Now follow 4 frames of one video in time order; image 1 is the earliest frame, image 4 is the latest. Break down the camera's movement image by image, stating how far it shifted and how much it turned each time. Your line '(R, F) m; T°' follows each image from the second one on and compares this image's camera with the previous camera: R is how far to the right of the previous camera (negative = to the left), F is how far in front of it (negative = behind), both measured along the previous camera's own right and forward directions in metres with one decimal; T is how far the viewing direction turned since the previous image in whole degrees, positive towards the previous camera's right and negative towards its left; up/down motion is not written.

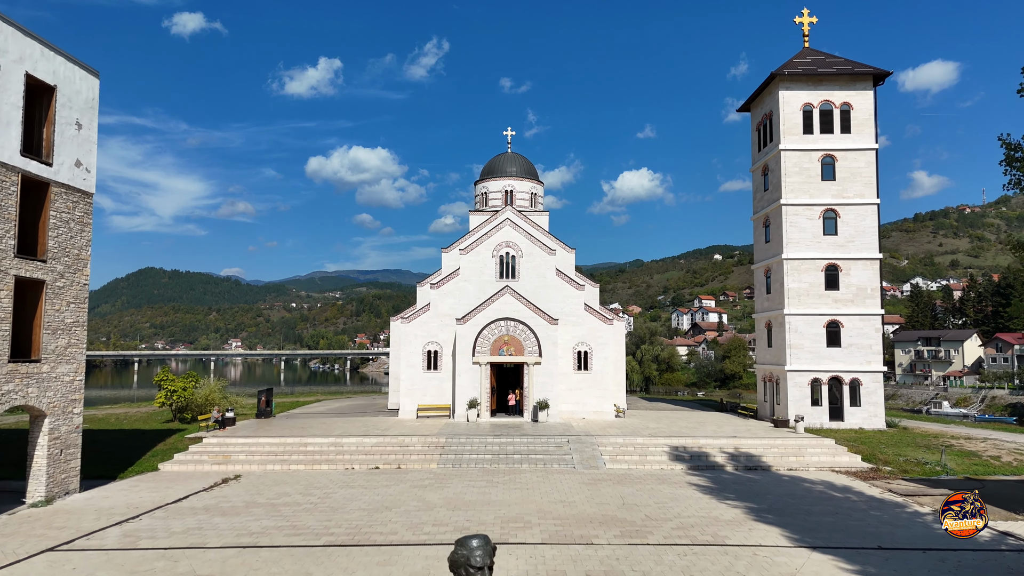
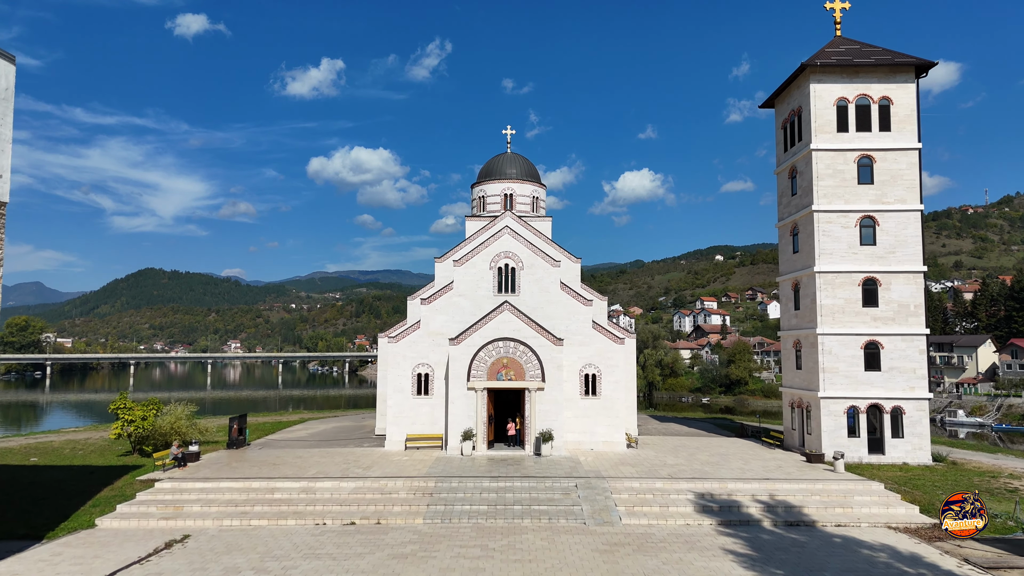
(0.0, +3.1) m; 0°
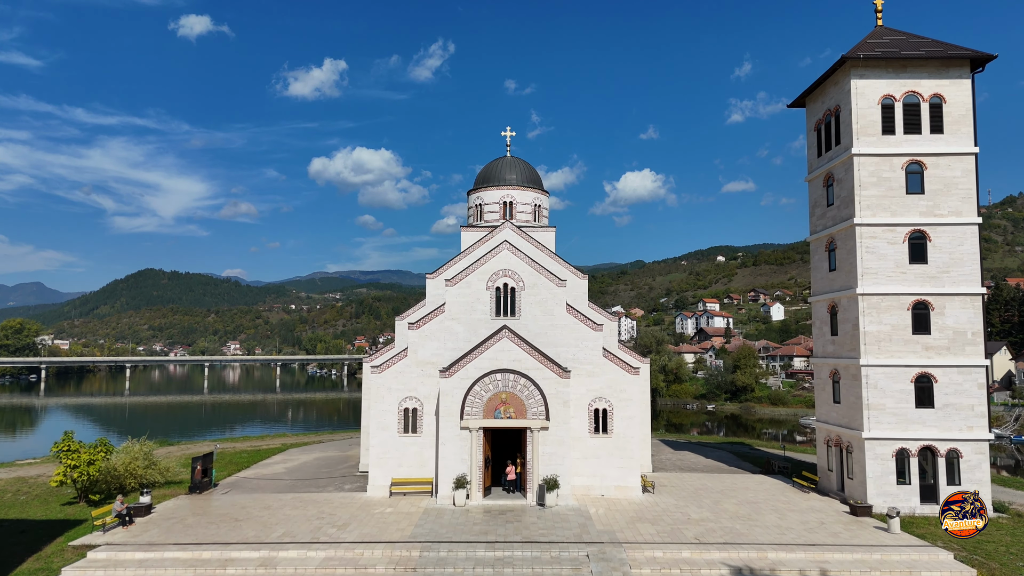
(0.0, +3.2) m; 0°
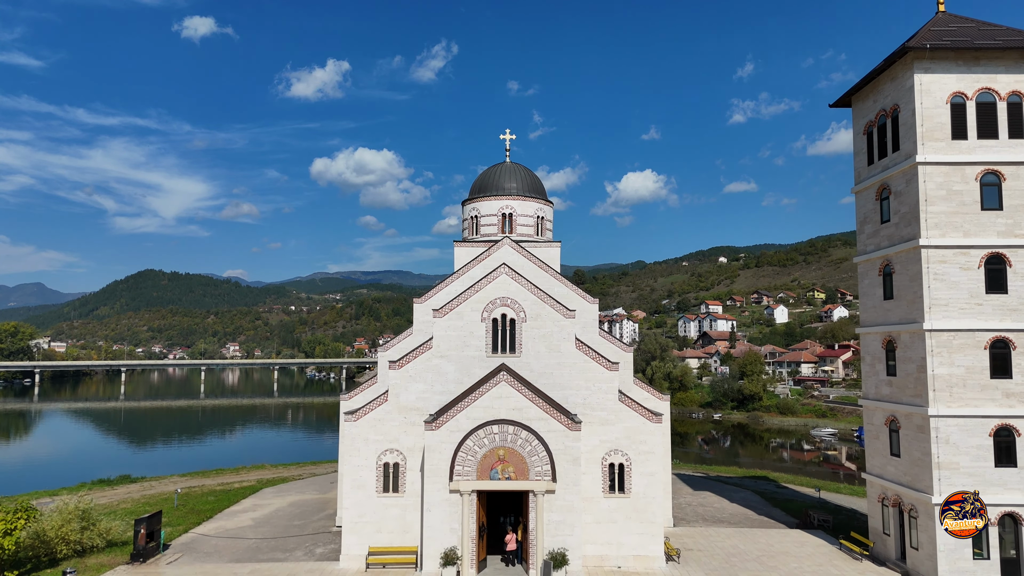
(0.0, +3.7) m; 0°
